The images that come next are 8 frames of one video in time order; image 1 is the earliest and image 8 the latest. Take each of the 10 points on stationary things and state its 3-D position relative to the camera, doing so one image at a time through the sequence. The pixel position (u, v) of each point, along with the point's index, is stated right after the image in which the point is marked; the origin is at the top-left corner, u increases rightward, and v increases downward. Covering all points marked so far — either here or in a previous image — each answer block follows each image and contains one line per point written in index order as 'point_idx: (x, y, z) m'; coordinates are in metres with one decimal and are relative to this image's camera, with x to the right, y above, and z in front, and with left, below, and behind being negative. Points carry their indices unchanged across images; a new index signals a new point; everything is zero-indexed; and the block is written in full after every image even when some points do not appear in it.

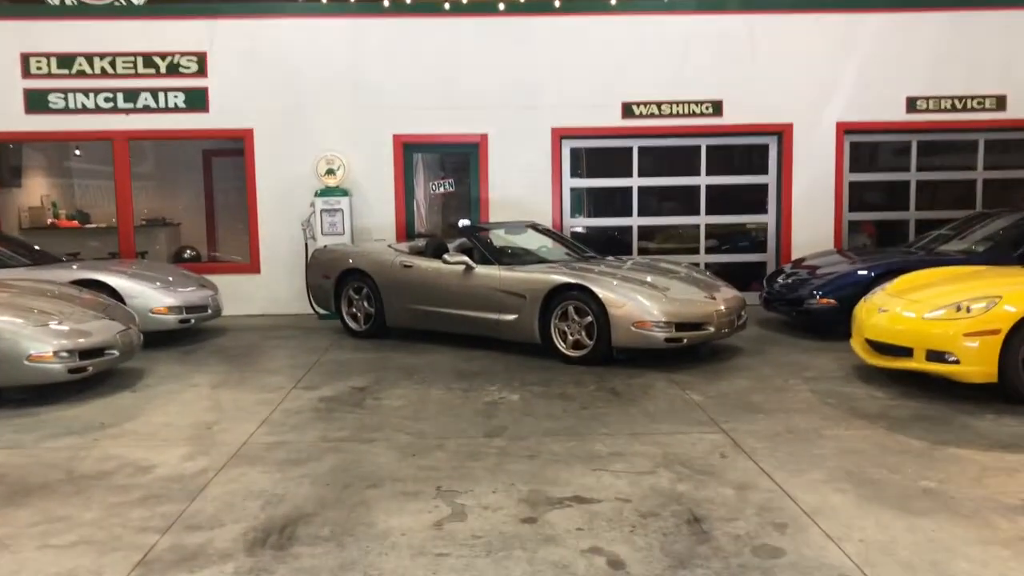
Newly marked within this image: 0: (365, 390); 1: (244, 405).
0: (-1.0, -0.7, +6.8) m
1: (-1.8, -0.8, +6.4) m
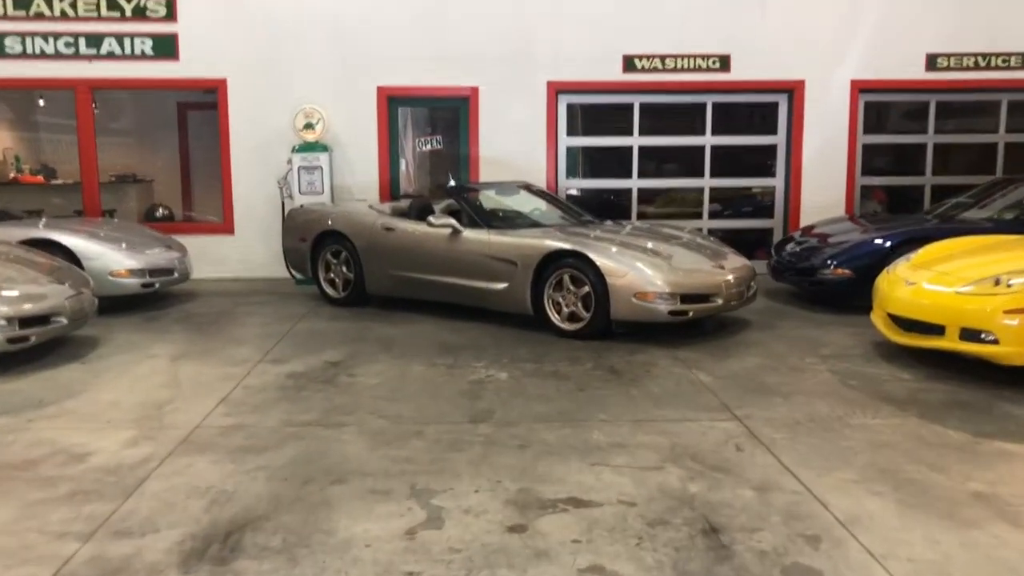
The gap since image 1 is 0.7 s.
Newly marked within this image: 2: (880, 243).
0: (-1.1, -0.5, +6.1) m
1: (-1.8, -0.6, +5.8) m
2: (+3.0, +0.4, +8.1) m
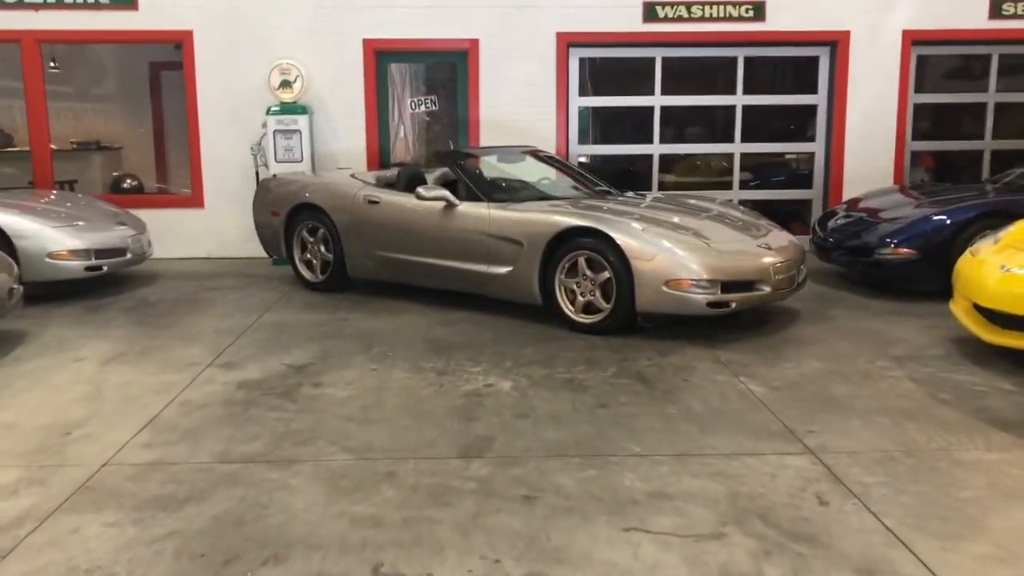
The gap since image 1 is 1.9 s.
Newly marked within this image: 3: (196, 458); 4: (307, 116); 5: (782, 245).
0: (-1.1, -0.4, +5.0) m
1: (-1.8, -0.5, +4.7) m
2: (+3.1, +0.5, +6.9) m
3: (-1.2, -0.7, +3.8) m
4: (-1.8, +1.5, +8.6) m
5: (+1.7, +0.3, +6.2) m
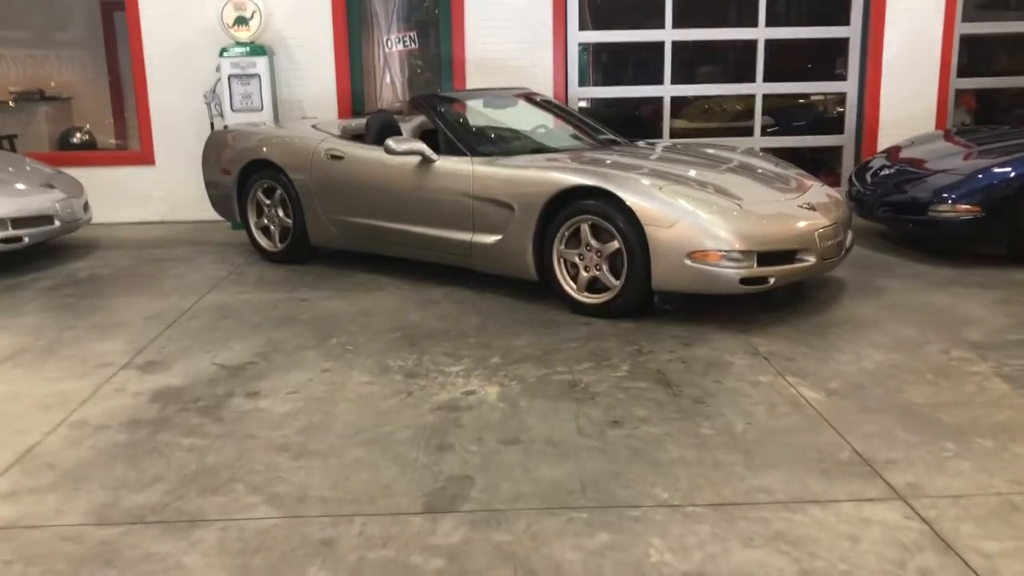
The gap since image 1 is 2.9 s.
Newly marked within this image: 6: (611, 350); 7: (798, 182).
0: (-1.1, -0.4, +4.0) m
1: (-1.9, -0.5, +3.7) m
2: (+3.0, +0.7, +5.8) m
3: (-1.3, -0.6, +2.8) m
4: (-1.9, +1.8, +7.5) m
5: (+1.7, +0.5, +5.2) m
6: (+0.4, -0.3, +4.2) m
7: (+1.6, +0.6, +5.5) m
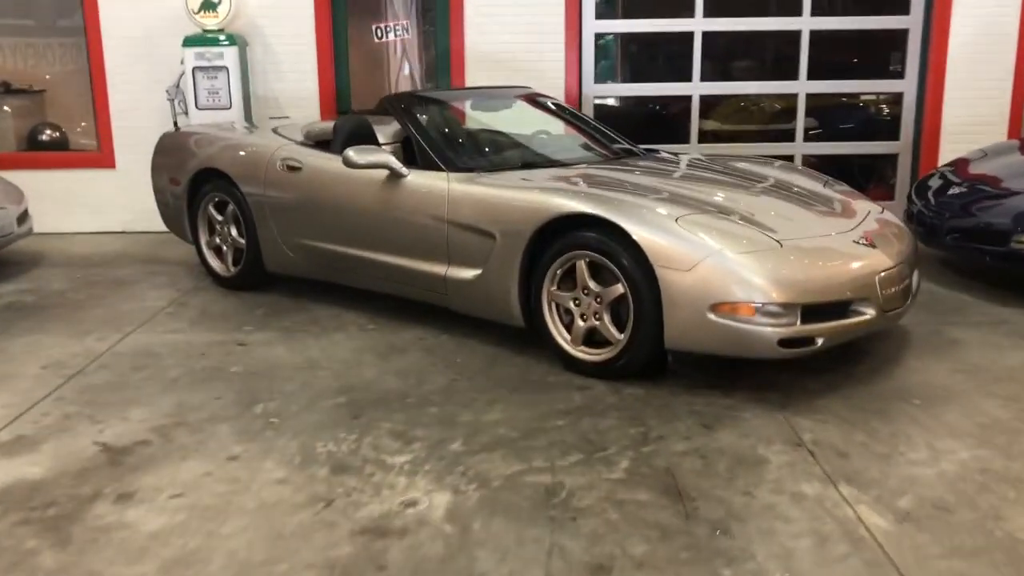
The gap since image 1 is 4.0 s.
0: (-1.2, -0.6, +3.1) m
1: (-2.0, -0.6, +2.8) m
2: (+3.0, +0.5, +4.7) m
3: (-1.4, -0.9, +1.9) m
4: (-1.9, +1.6, +6.6) m
5: (+1.6, +0.2, +4.1) m
6: (+0.3, -0.5, +3.3) m
7: (+1.6, +0.4, +4.5) m
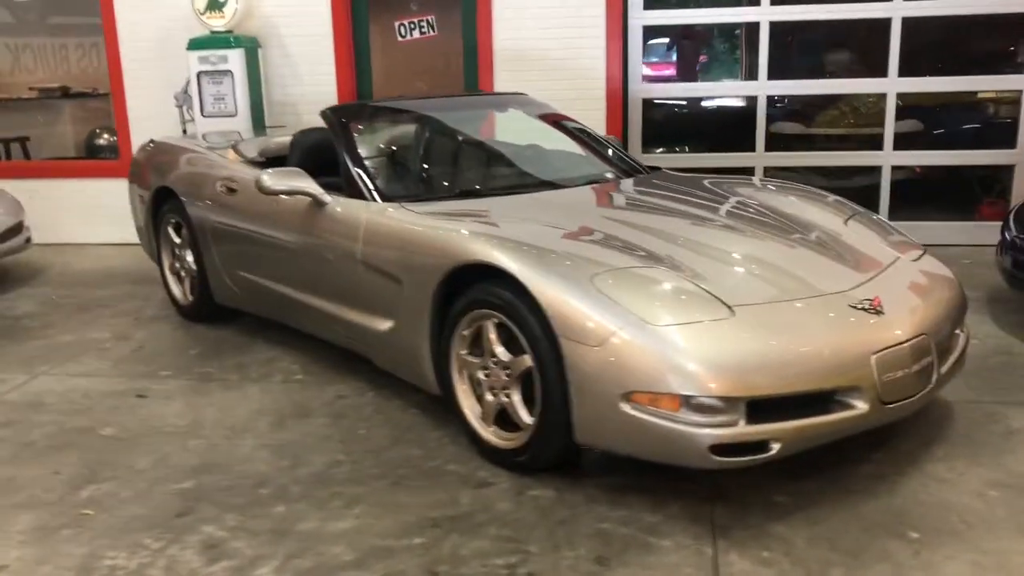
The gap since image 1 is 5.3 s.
0: (-1.7, -0.7, +2.5) m
1: (-2.5, -0.8, +2.4) m
2: (+2.8, +0.2, +3.5) m
3: (-2.1, -1.0, +1.4) m
4: (-1.7, +1.5, +6.1) m
5: (+1.3, 0.0, +3.1) m
6: (-0.1, -0.7, +2.5) m
7: (+1.3, +0.1, +3.5) m
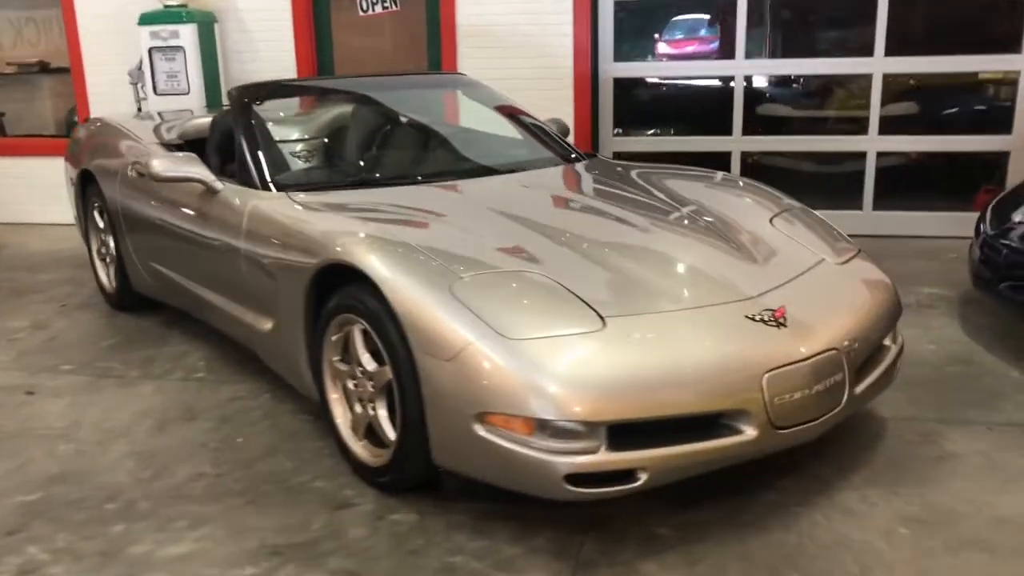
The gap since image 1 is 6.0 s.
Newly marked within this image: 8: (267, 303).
0: (-2.1, -0.7, +2.4) m
1: (-2.9, -0.8, +2.3) m
2: (+2.4, +0.2, +3.1) m
3: (-2.5, -1.1, +1.2) m
4: (-1.9, +1.6, +5.9) m
5: (+0.9, 0.0, +2.8) m
6: (-0.5, -0.7, +2.2) m
7: (+1.0, +0.1, +3.1) m
8: (-0.8, -0.1, +3.2) m
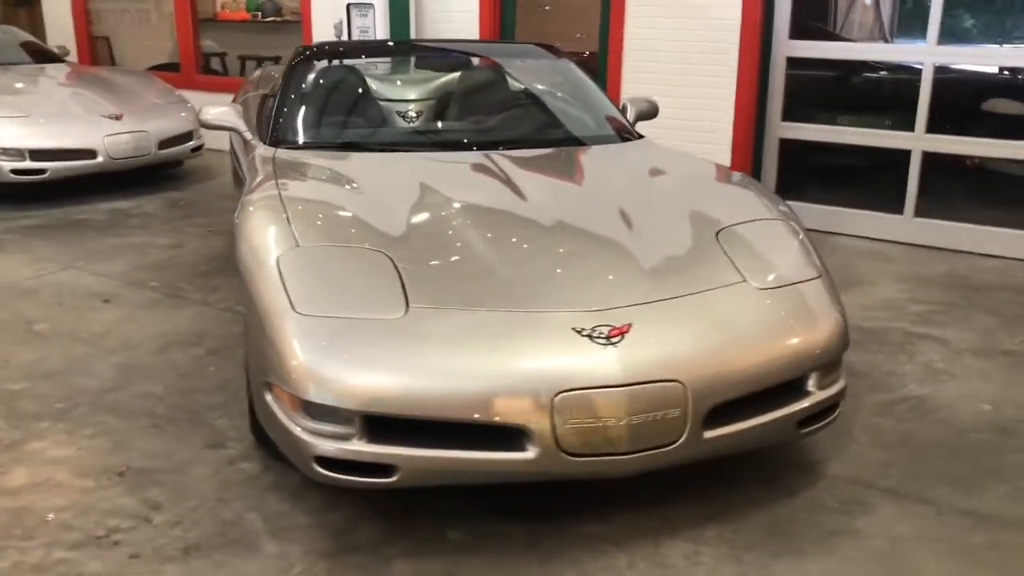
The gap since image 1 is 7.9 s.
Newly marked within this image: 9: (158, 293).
0: (-2.5, -0.4, +3.2) m
1: (-3.3, -0.3, +3.3) m
2: (+2.1, -0.1, +2.2) m
3: (-3.3, -0.6, +2.3) m
4: (-0.8, +1.9, +6.2) m
5: (+0.6, -0.1, +2.5) m
6: (-1.1, -0.6, +2.5) m
7: (+0.8, +0.1, +2.7) m
8: (-0.9, +0.1, +3.4) m
9: (-1.5, 0.0, +4.2) m
